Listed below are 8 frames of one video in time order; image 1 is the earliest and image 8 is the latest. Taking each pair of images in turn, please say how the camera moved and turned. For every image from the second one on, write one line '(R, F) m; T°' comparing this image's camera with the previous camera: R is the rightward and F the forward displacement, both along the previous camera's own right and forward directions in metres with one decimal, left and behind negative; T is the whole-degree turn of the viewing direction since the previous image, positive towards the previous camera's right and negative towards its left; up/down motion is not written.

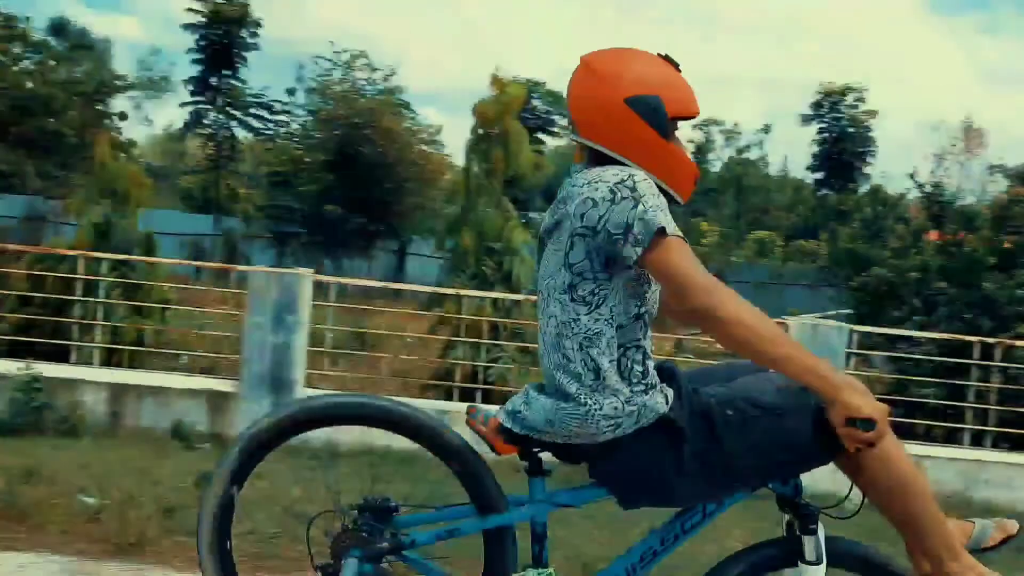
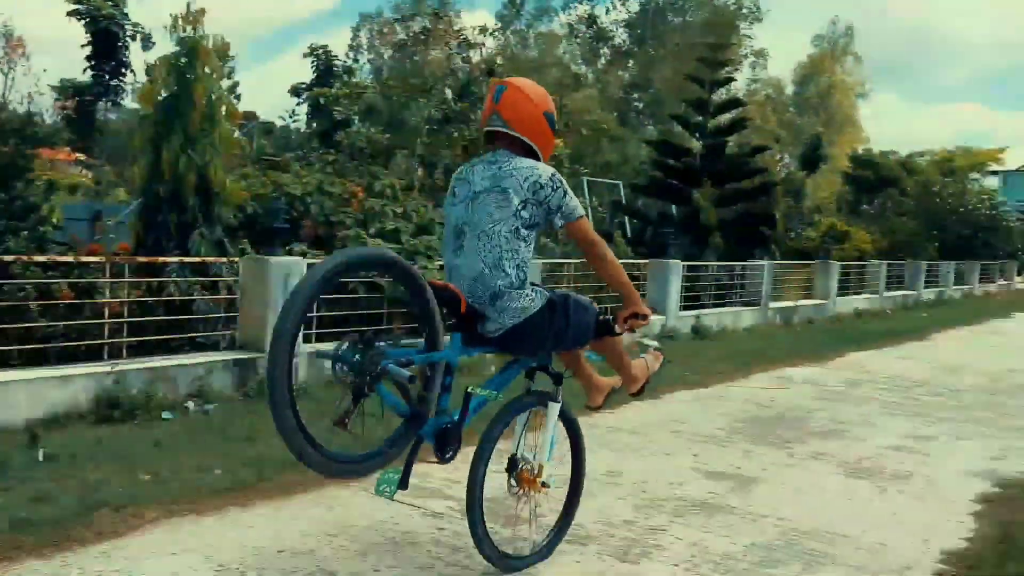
(+0.1, -0.1) m; +7°
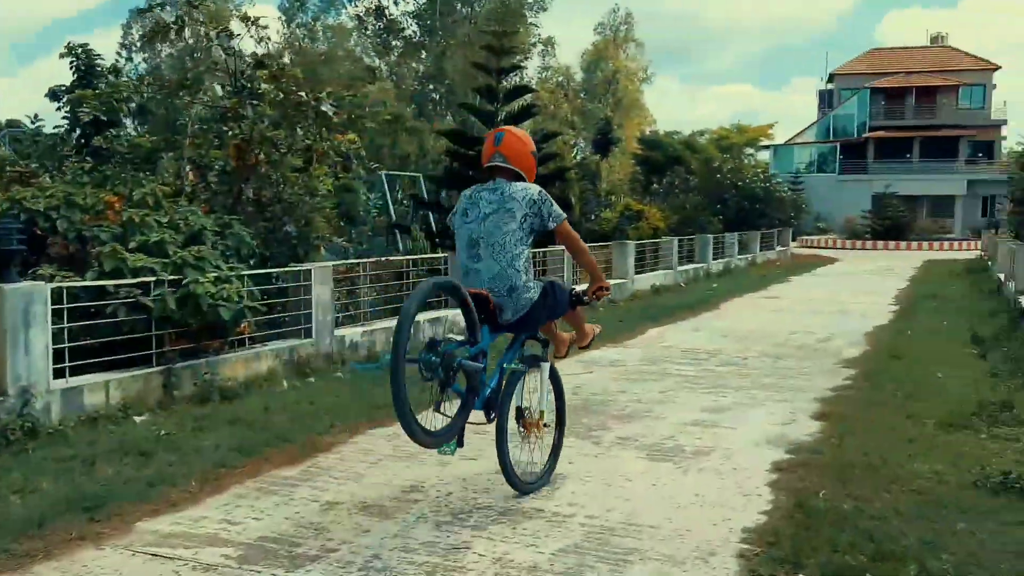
(+0.2, +0.3) m; +12°
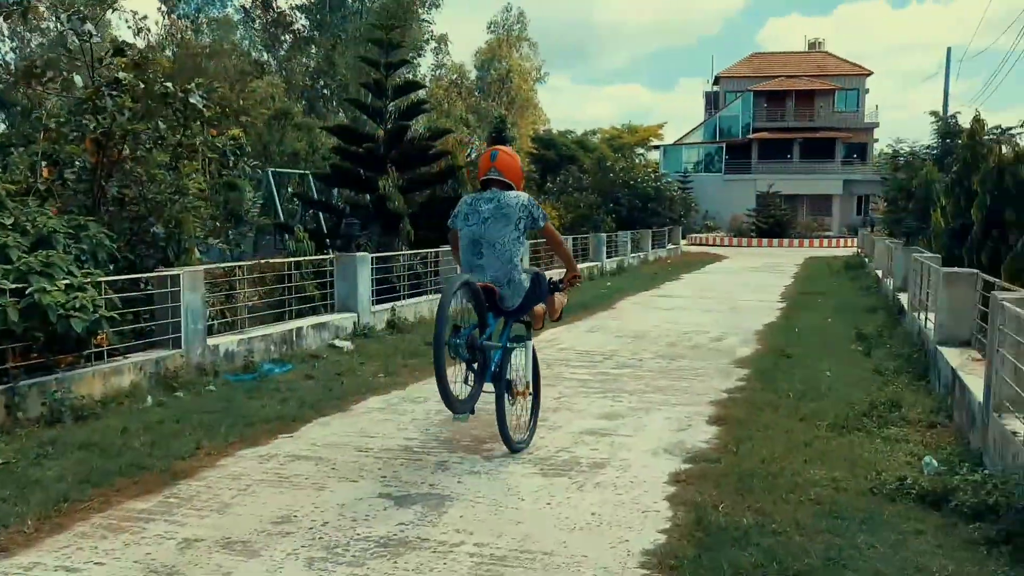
(+0.1, +0.3) m; +7°
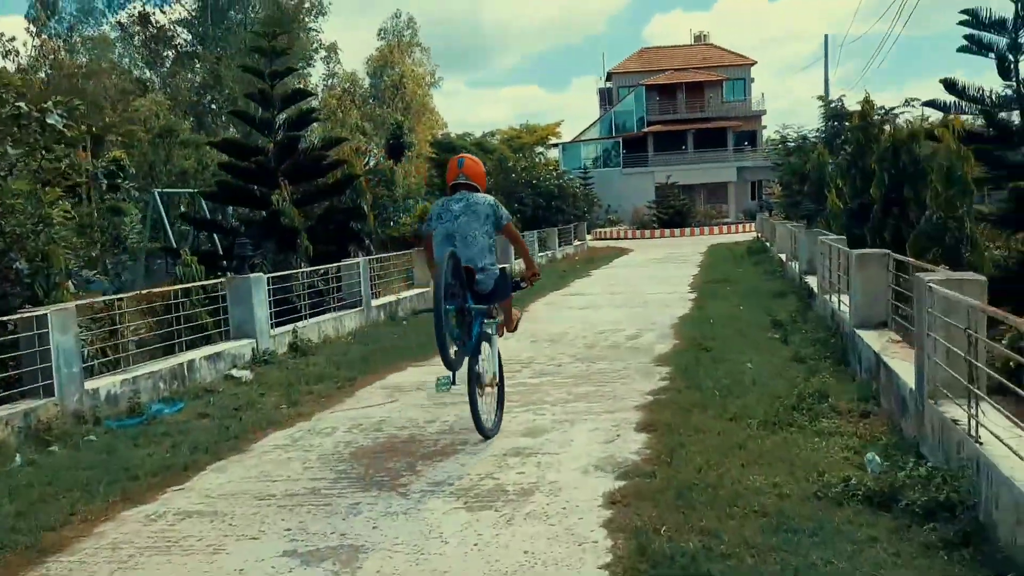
(0.0, +0.4) m; +6°
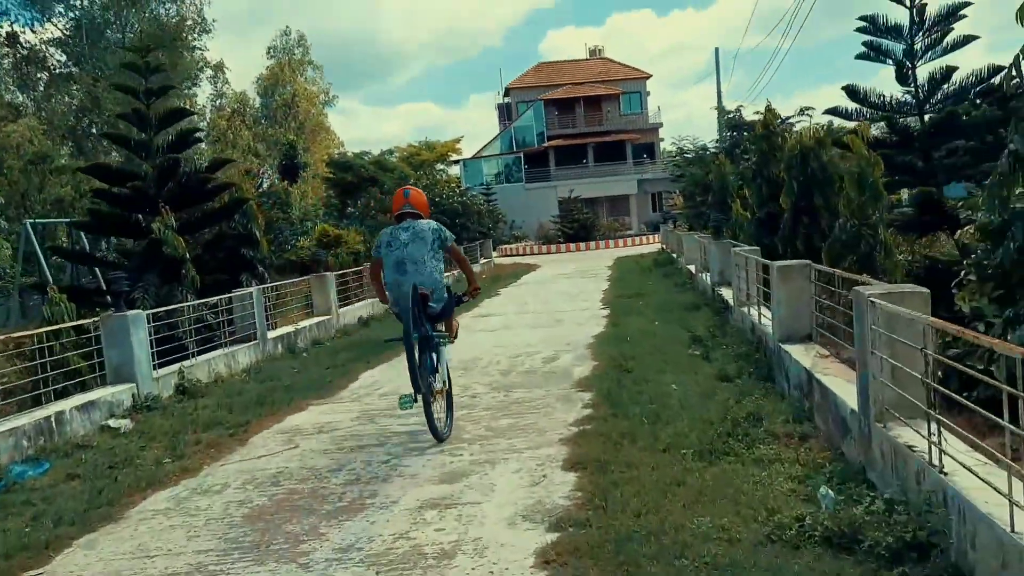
(0.0, +0.5) m; +6°
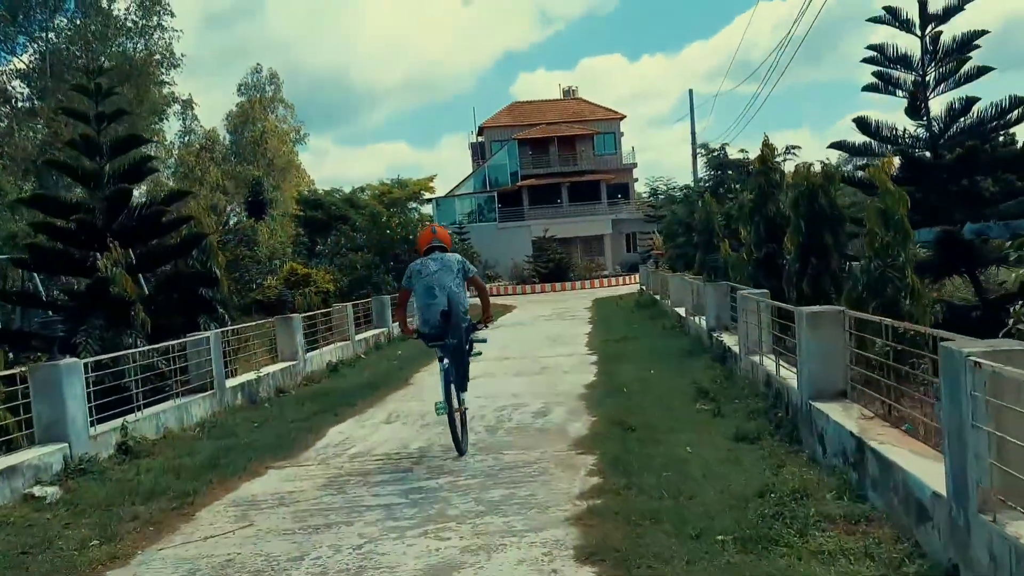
(-0.2, +0.9) m; +2°
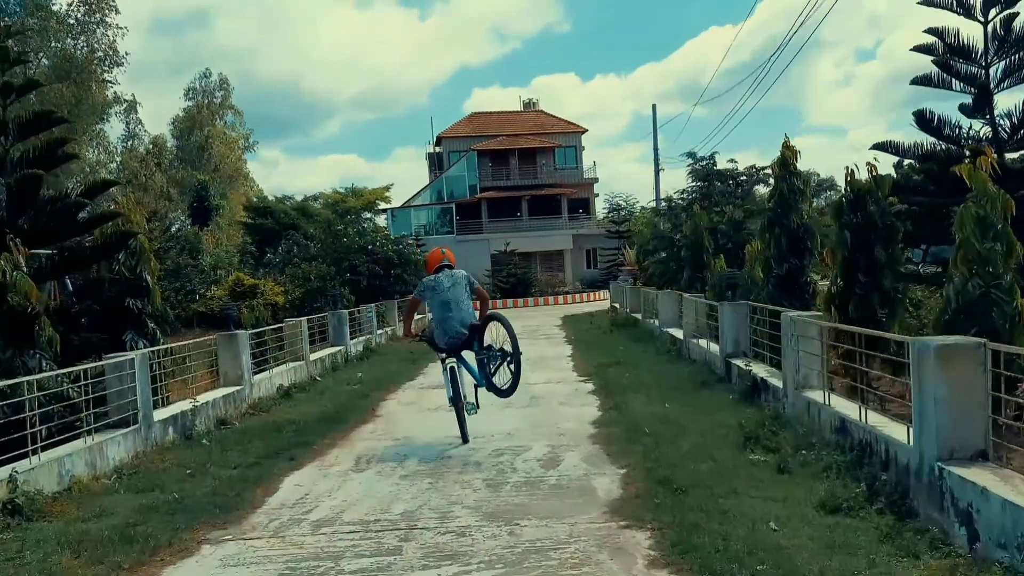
(-0.4, +1.6) m; +3°
